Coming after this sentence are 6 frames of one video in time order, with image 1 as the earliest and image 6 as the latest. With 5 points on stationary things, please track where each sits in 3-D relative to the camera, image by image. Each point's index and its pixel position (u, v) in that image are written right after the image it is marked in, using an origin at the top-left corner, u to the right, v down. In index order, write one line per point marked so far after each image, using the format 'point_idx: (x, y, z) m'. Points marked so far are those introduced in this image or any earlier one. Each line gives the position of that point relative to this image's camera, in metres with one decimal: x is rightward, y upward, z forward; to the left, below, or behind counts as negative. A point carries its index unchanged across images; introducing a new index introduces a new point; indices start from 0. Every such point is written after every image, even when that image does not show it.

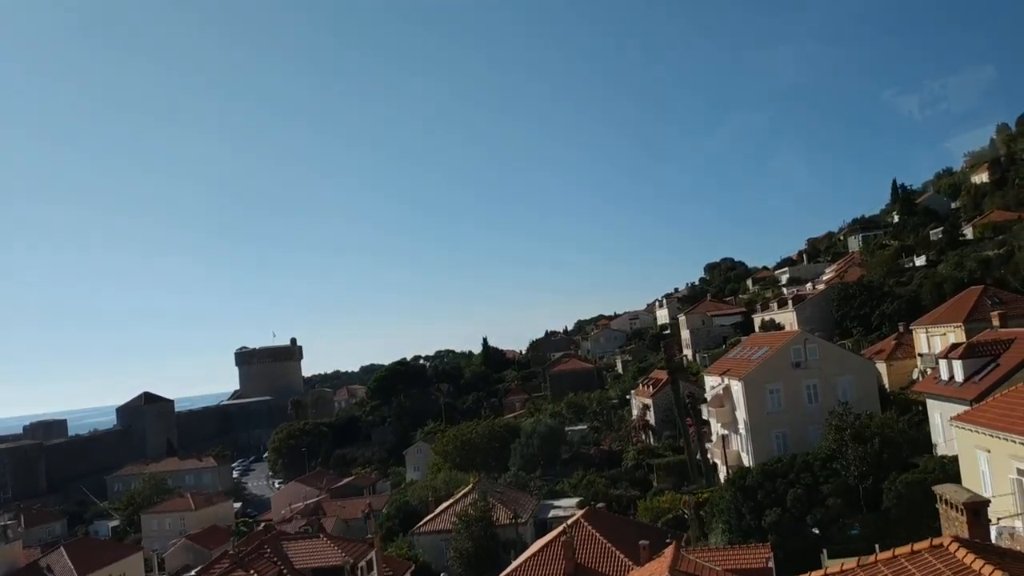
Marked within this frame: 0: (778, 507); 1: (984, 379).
0: (+4.0, -3.3, +16.2) m
1: (+7.6, -1.5, +17.2) m
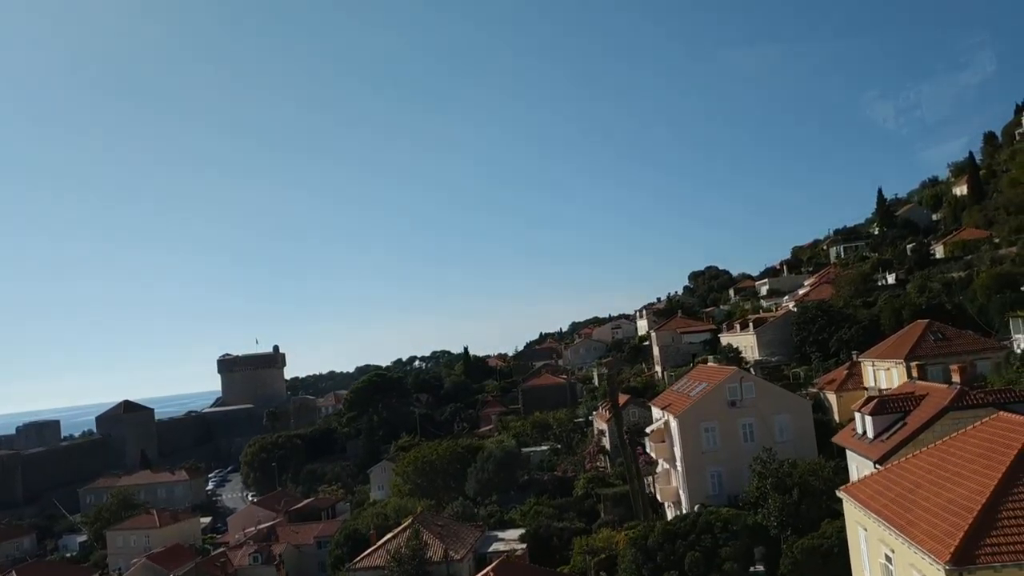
0: (+2.5, -4.2, +16.0) m
1: (+6.0, -2.4, +17.0) m
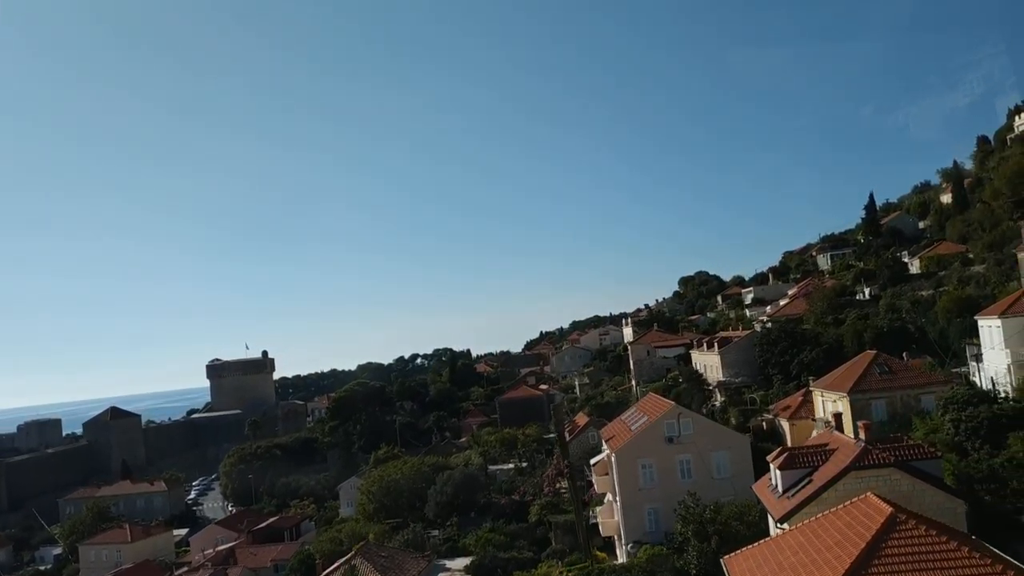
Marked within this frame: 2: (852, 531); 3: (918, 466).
0: (+0.9, -5.1, +15.8) m
1: (+4.5, -3.3, +16.8) m
2: (+3.6, -2.6, +11.4) m
3: (+6.3, -2.7, +16.5) m
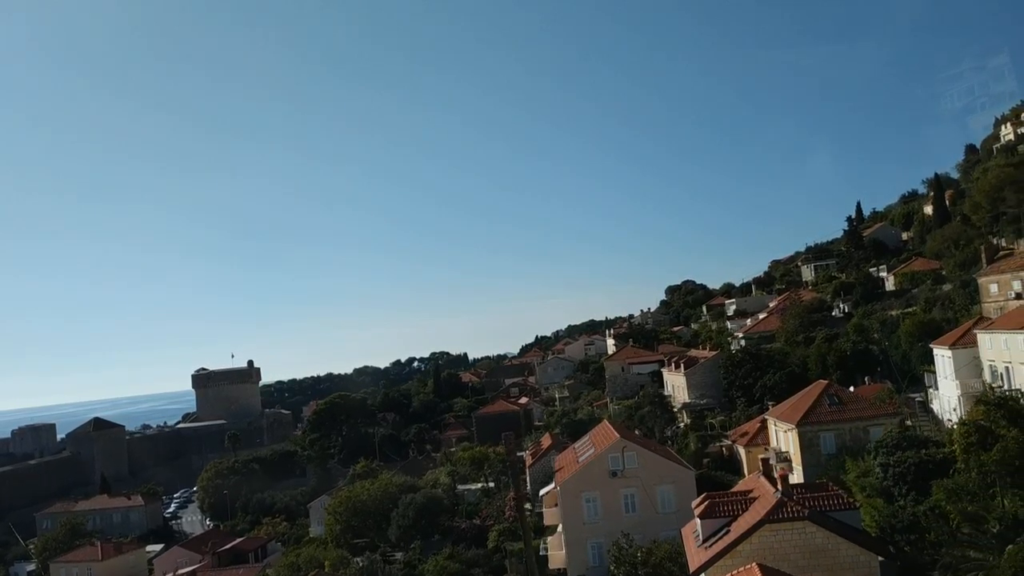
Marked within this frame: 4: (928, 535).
0: (-0.4, -5.8, +15.7) m
1: (+3.1, -4.0, +16.7) m
2: (+2.3, -3.3, +11.2) m
3: (+4.9, -3.5, +16.3) m
4: (+6.4, -3.8, +16.5) m
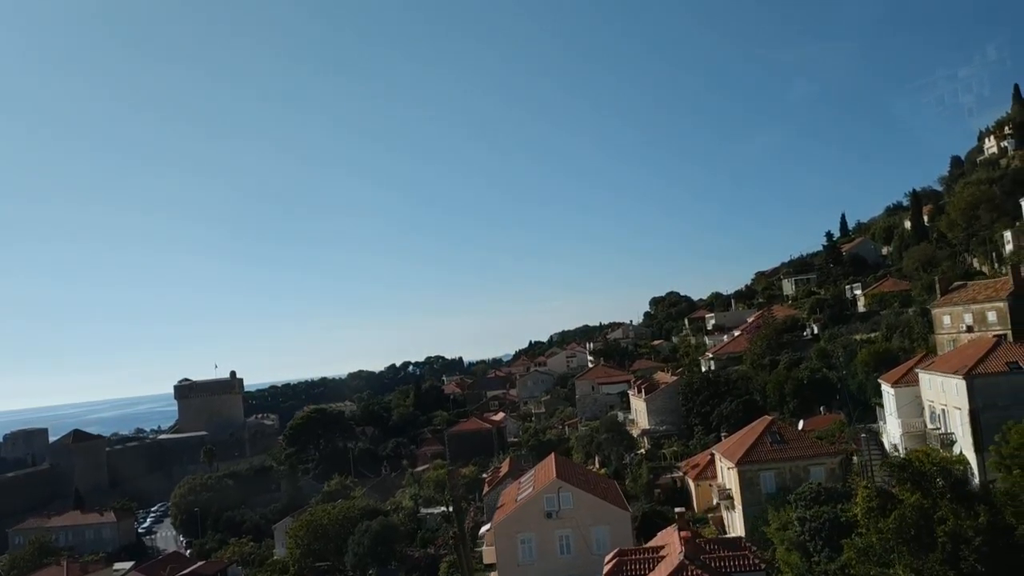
0: (-1.9, -6.7, +15.5) m
1: (+1.6, -4.9, +16.5) m
2: (+0.8, -4.2, +11.1) m
3: (+3.4, -4.4, +16.1) m
4: (+4.9, -4.7, +16.3) m
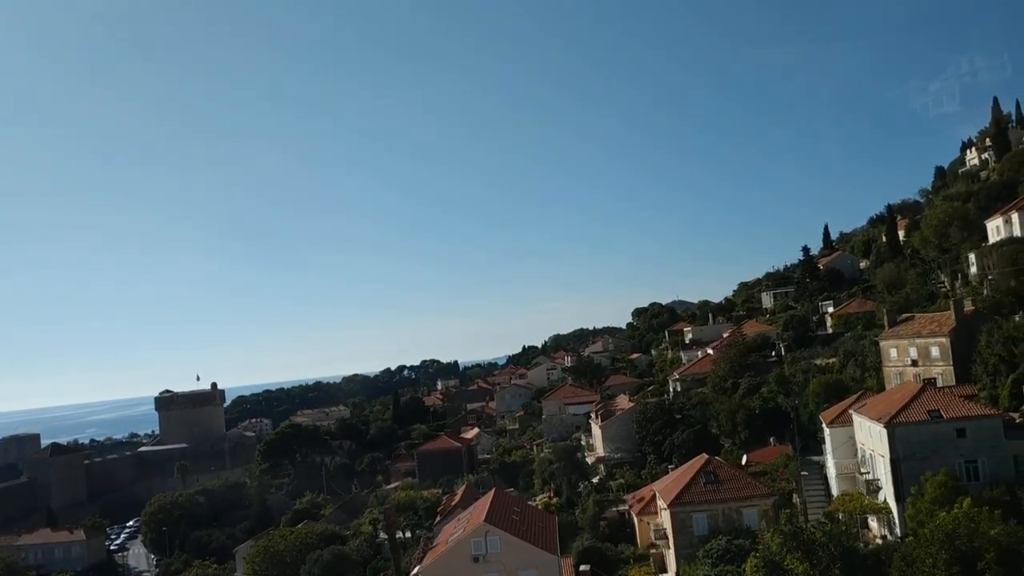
0: (-3.6, -7.7, +15.4) m
1: (0.0, -5.9, +16.3) m
2: (-0.9, -5.2, +10.9) m
3: (+1.8, -5.4, +15.9) m
4: (+3.3, -5.7, +16.1) m
